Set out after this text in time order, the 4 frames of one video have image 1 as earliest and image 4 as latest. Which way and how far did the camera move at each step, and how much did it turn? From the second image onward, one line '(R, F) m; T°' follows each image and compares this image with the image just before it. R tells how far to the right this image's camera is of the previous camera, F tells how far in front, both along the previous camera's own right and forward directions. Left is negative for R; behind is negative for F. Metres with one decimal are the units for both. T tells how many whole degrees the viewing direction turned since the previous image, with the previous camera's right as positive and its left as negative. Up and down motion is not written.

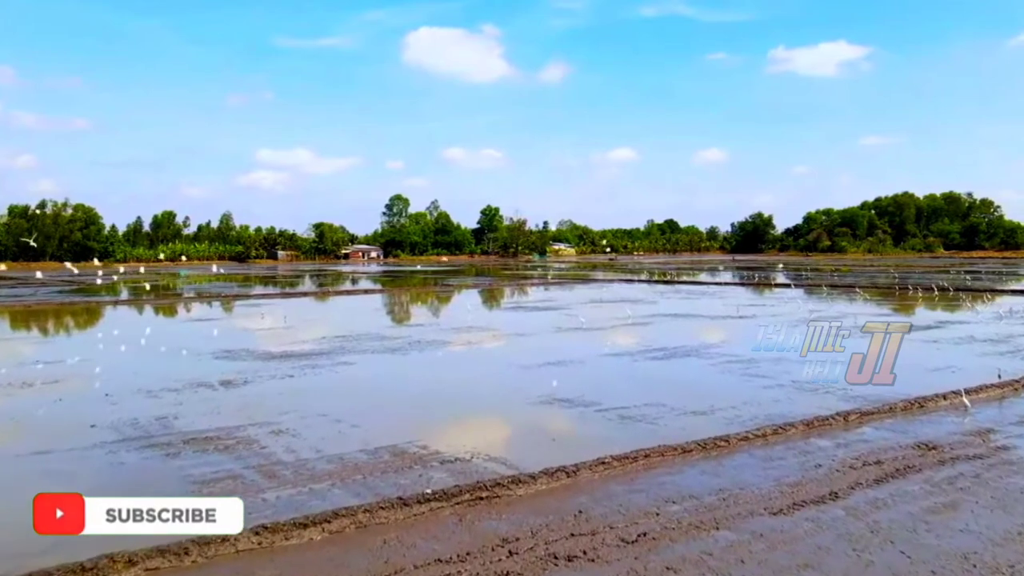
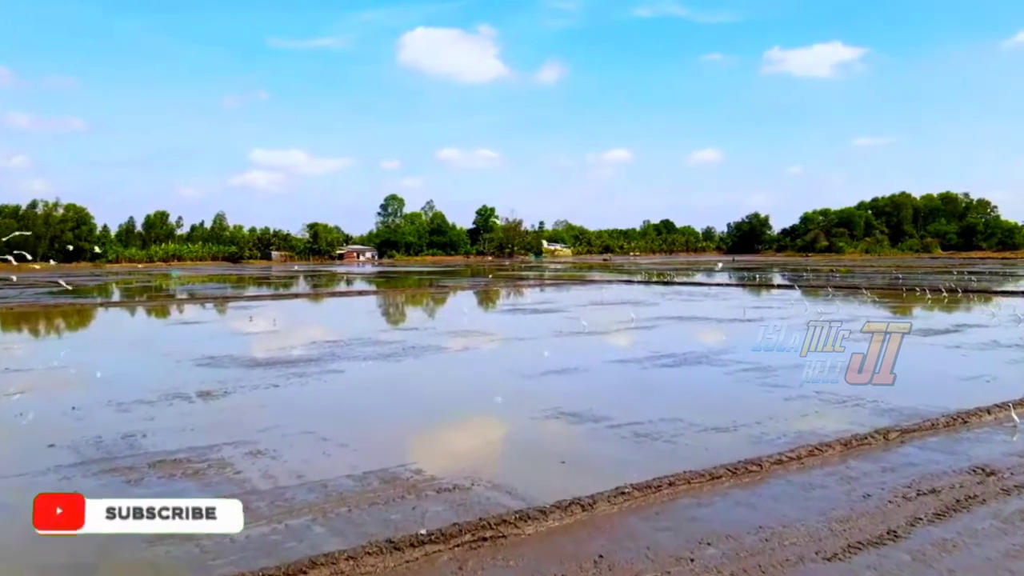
(-0.1, +0.9) m; 0°
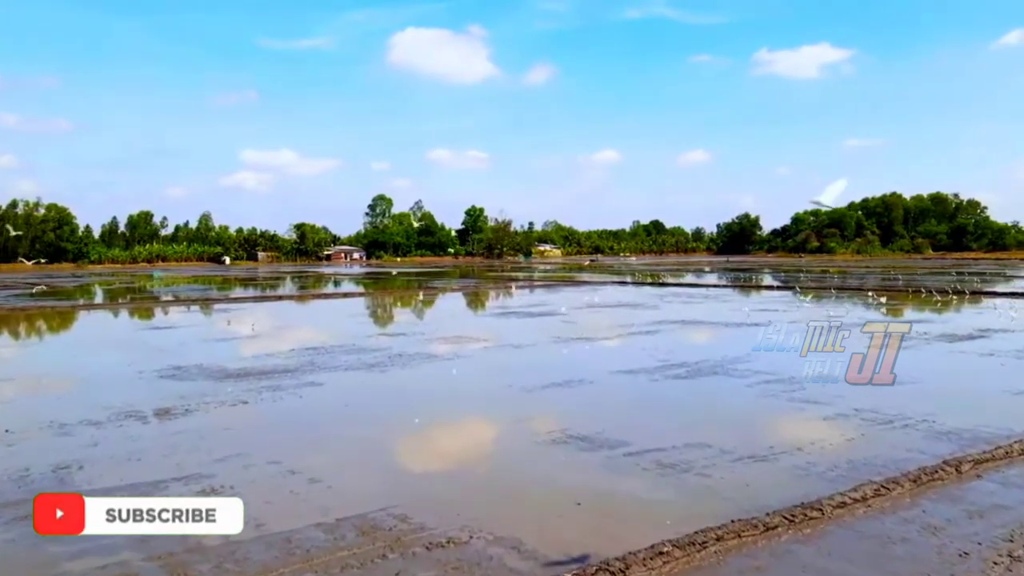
(-0.1, +1.3) m; +1°
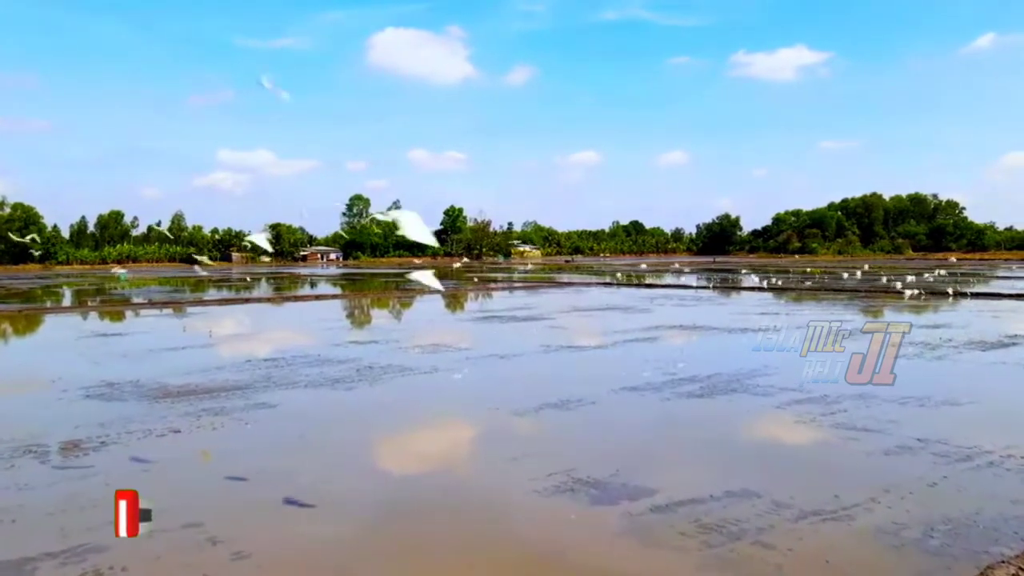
(-0.1, +1.8) m; +2°
